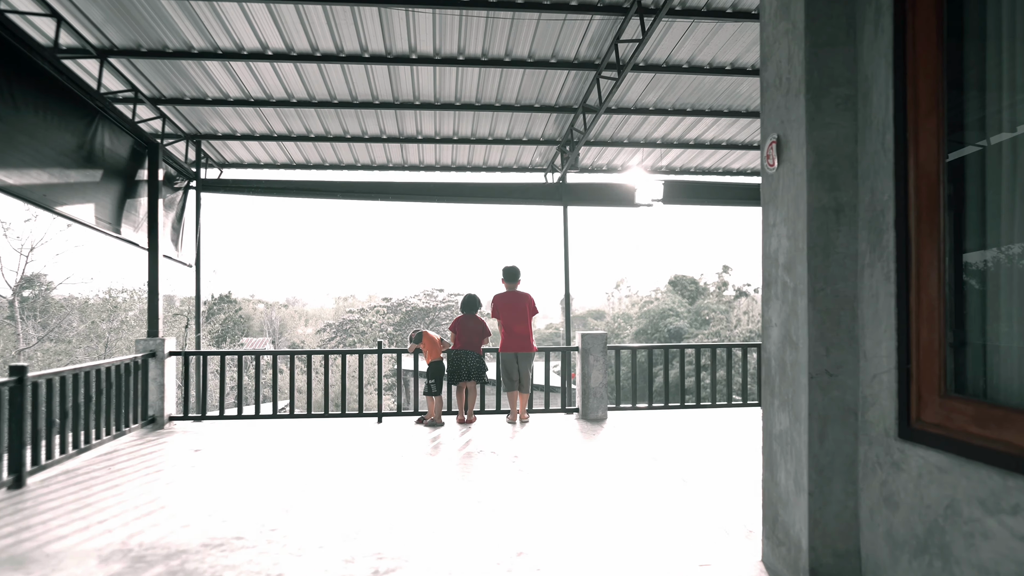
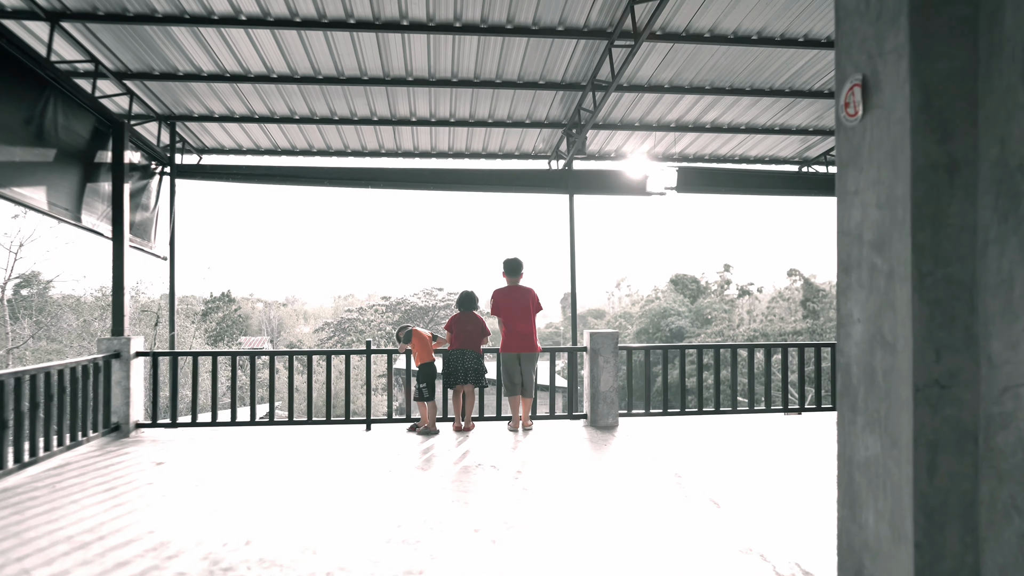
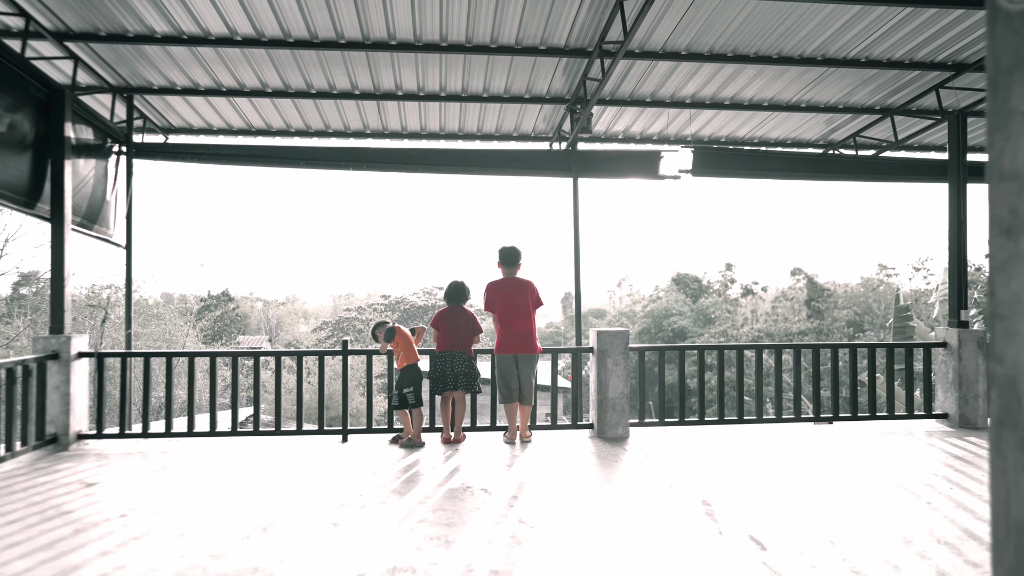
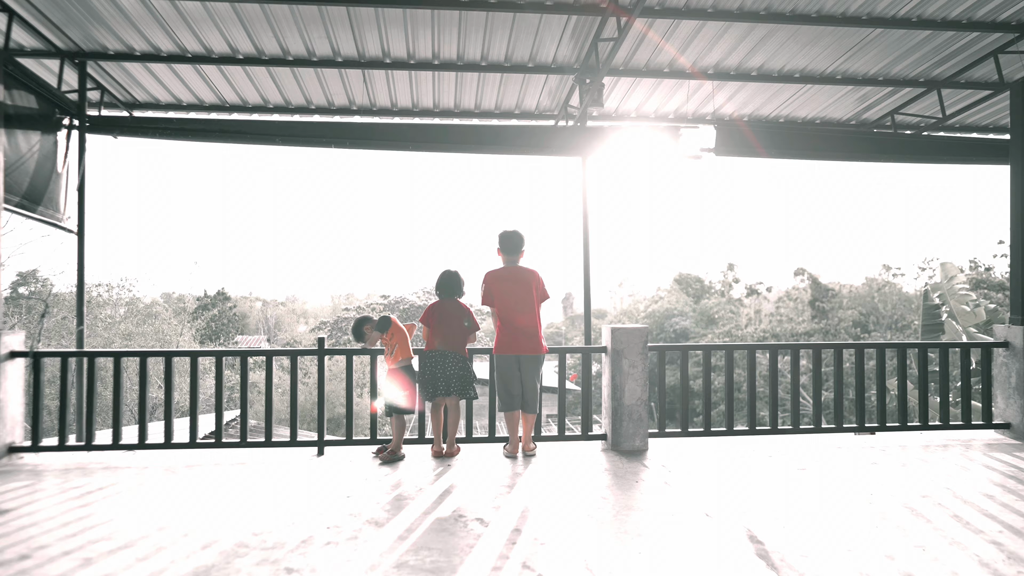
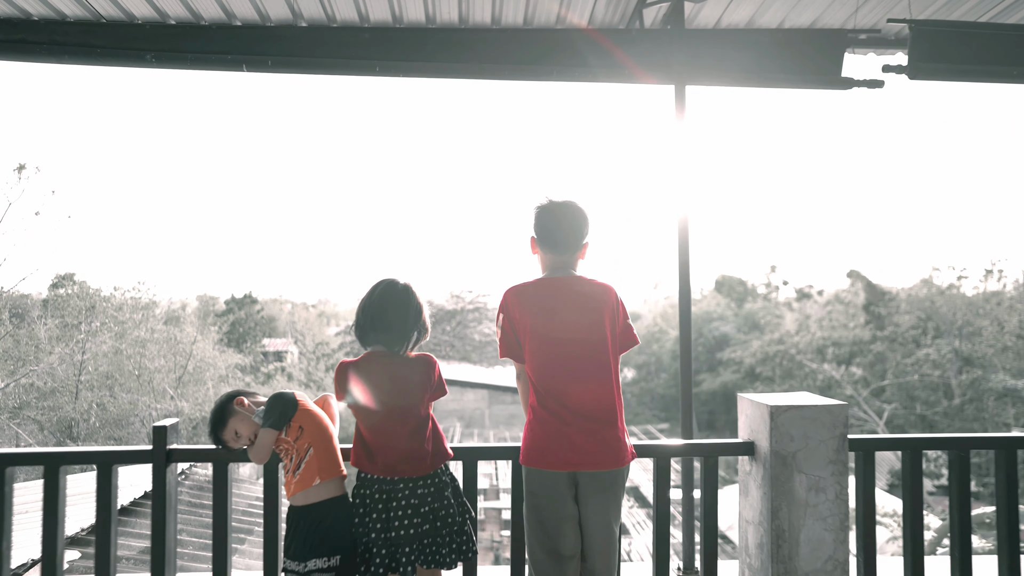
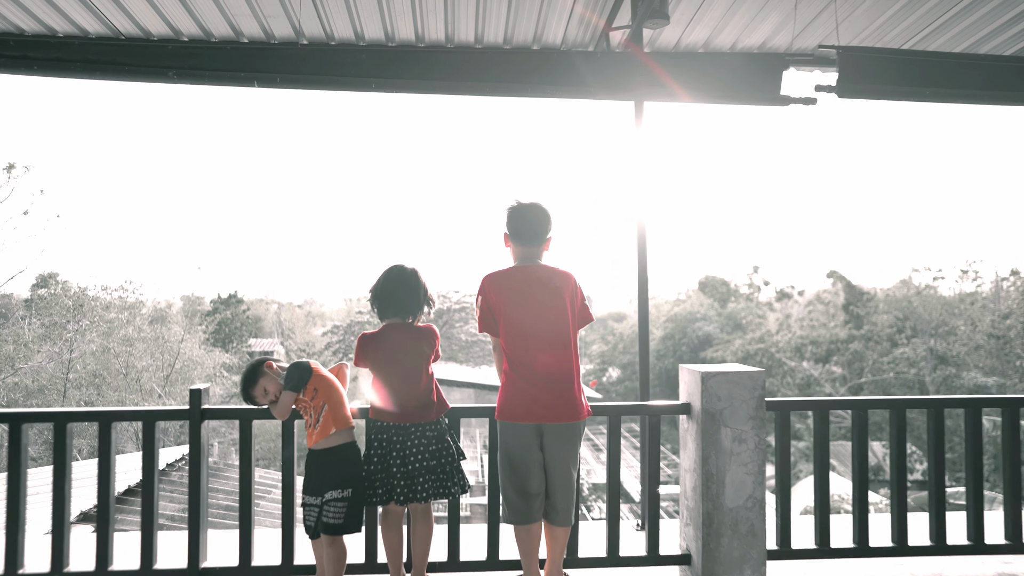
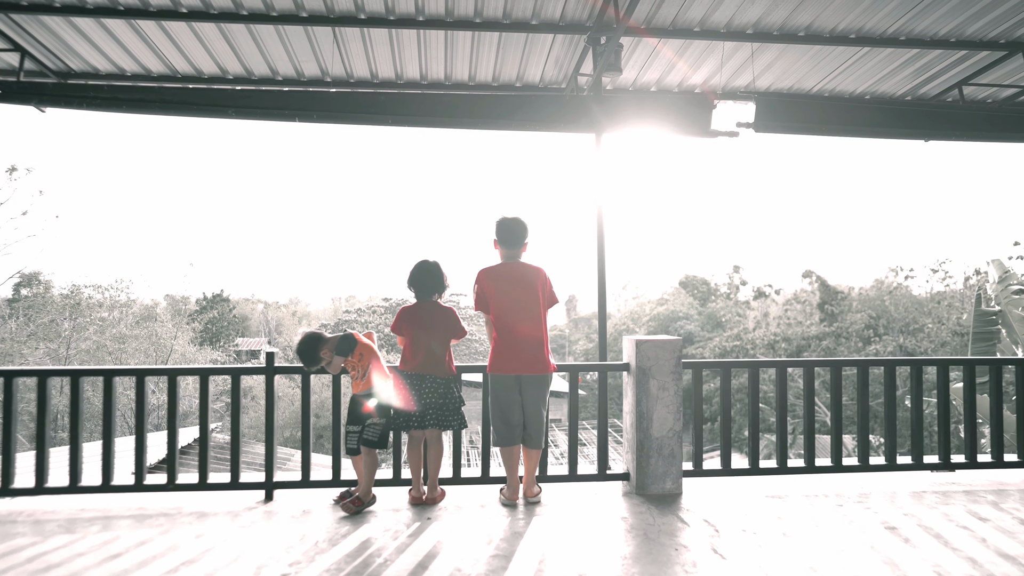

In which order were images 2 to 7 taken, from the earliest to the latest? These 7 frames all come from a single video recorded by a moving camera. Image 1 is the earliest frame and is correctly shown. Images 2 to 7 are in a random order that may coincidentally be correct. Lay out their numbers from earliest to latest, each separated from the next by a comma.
2, 3, 4, 7, 6, 5
